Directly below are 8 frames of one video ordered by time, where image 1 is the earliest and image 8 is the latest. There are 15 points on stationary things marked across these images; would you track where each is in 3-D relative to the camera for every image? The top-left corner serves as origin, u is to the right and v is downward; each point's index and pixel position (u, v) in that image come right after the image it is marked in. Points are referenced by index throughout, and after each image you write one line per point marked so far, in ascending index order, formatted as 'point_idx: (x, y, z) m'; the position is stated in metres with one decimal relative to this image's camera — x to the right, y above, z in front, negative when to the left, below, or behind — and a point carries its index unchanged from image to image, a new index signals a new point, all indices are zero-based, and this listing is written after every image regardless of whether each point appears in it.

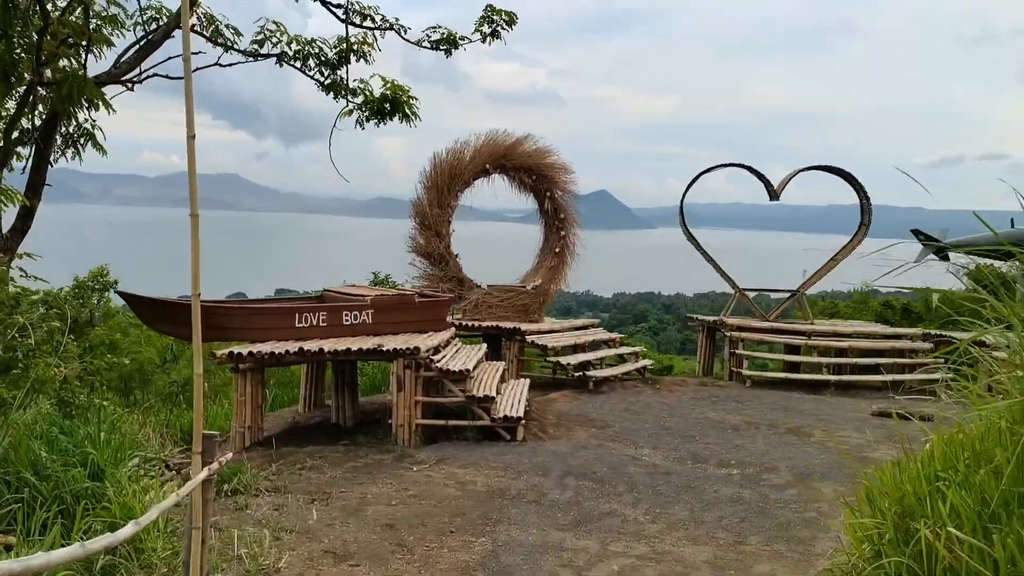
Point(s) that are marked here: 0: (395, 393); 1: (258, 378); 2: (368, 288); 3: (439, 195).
0: (-1.2, -1.0, +7.9) m
1: (-2.6, -0.9, +8.1) m
2: (-1.8, 0.0, +10.0) m
3: (-1.1, +1.4, +11.7) m
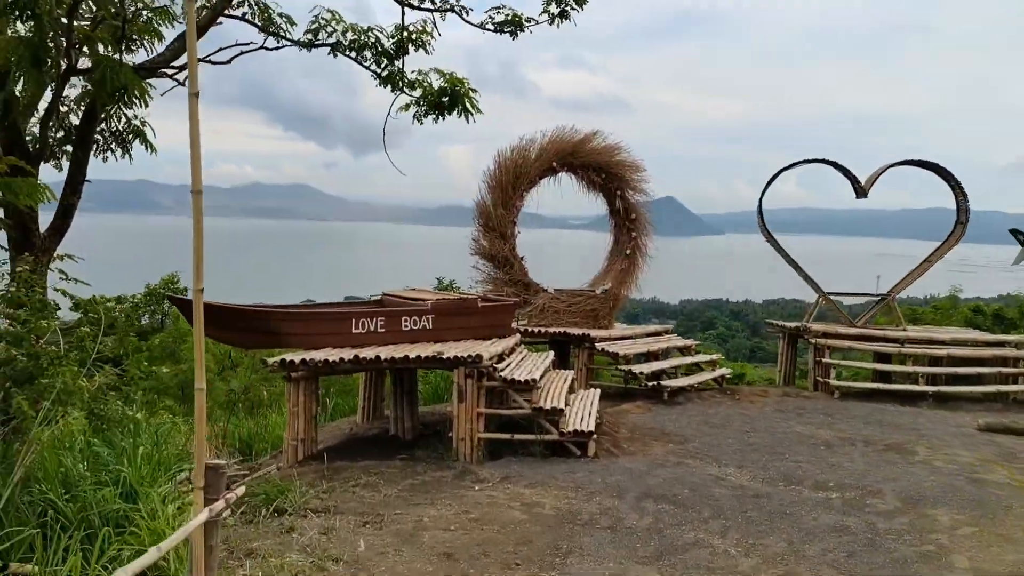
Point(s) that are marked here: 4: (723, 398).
0: (-0.5, -1.1, +7.3) m
1: (-1.9, -0.9, +7.6) m
2: (-1.0, 0.0, +9.5) m
3: (-0.1, +1.3, +11.1) m
4: (+2.8, -1.5, +10.8) m
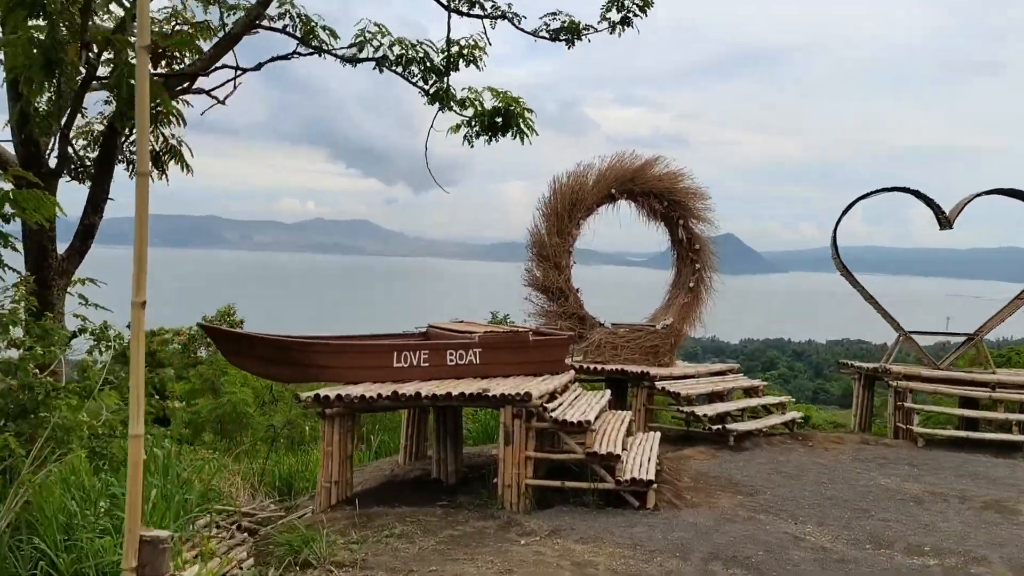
0: (-0.1, -1.3, +6.7) m
1: (-1.5, -1.2, +7.1) m
2: (-0.4, -0.4, +9.0) m
3: (+0.6, +0.9, +10.6) m
4: (+3.5, -1.9, +9.9) m
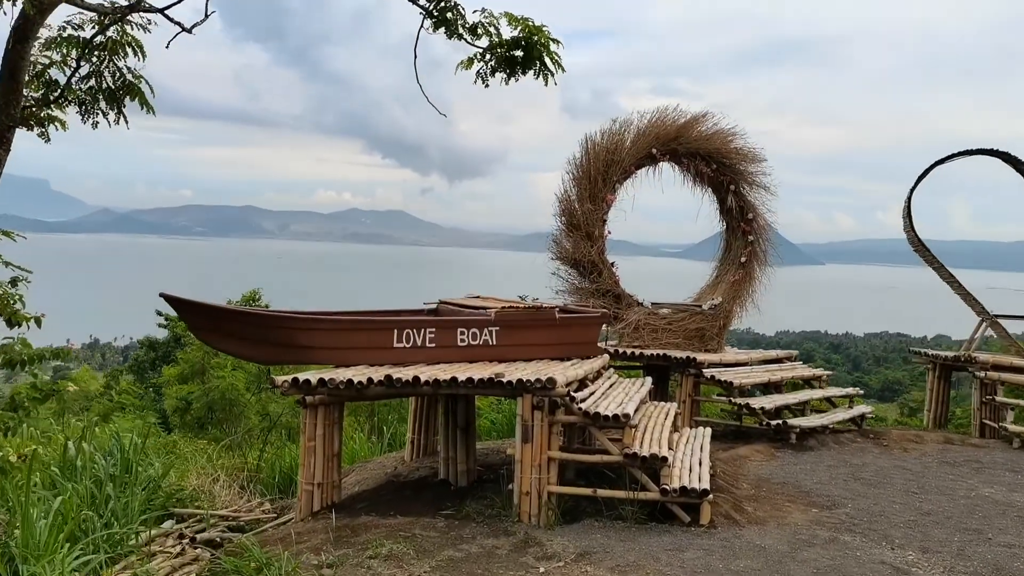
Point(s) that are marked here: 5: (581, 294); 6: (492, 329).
0: (0.0, -1.1, +5.4) m
1: (-1.3, -0.9, +5.9) m
2: (-0.2, -0.1, +7.7) m
3: (+0.9, +1.2, +9.2) m
4: (+3.8, -1.7, +8.5) m
5: (+0.8, -0.1, +9.4) m
6: (-0.2, -0.4, +6.9) m
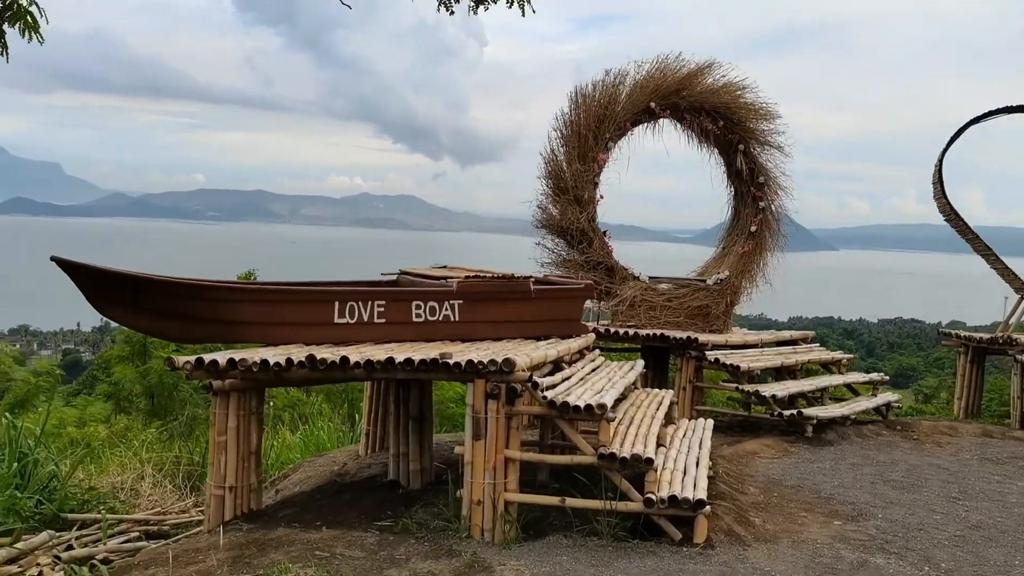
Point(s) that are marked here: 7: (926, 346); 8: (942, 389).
0: (-0.2, -0.8, +4.4) m
1: (-1.6, -0.7, +4.8) m
2: (-0.4, +0.2, +6.6) m
3: (+0.7, +1.5, +8.1) m
4: (+3.5, -1.4, +7.4) m
5: (+0.6, +0.2, +8.4) m
6: (-0.4, -0.1, +5.9) m
7: (+9.9, -1.4, +19.1) m
8: (+7.6, -1.8, +14.2) m
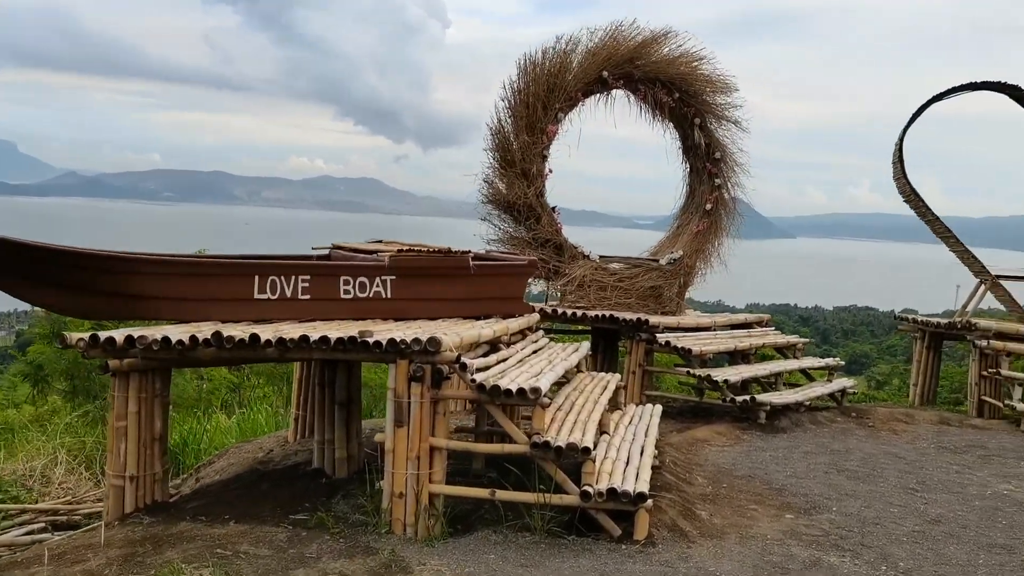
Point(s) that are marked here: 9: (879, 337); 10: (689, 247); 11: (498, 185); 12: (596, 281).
0: (-0.6, -0.7, +4.0) m
1: (-2.0, -0.5, +4.4) m
2: (-0.9, +0.3, +6.2) m
3: (+0.2, +1.7, +7.7) m
4: (+3.0, -1.2, +7.1) m
5: (+0.1, +0.4, +8.0) m
6: (-0.9, +0.1, +5.4) m
7: (+8.9, -1.1, +19.2) m
8: (+6.8, -1.5, +14.1) m
9: (+8.7, -1.2, +18.8) m
10: (+1.8, +0.4, +8.2) m
11: (-0.1, +1.0, +7.9) m
12: (+0.8, +0.1, +7.9) m
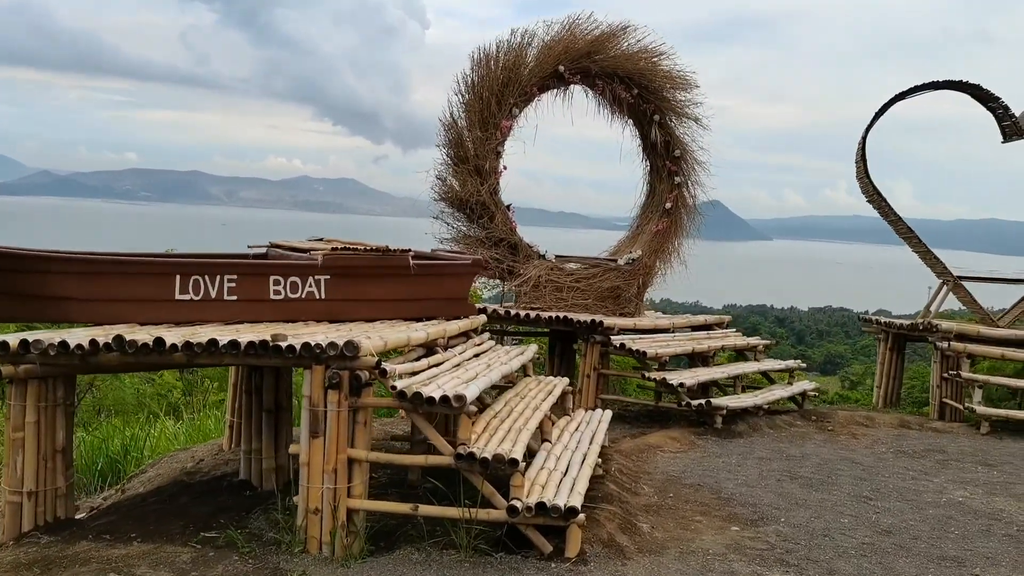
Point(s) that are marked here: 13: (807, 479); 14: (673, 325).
0: (-0.9, -0.7, +3.7) m
1: (-2.3, -0.5, +4.0) m
2: (-1.3, +0.3, +5.9) m
3: (-0.3, +1.7, +7.5) m
4: (+2.6, -1.2, +7.0) m
5: (-0.4, +0.4, +7.7) m
6: (-1.2, +0.1, +5.1) m
7: (+8.1, -1.1, +19.2) m
8: (+6.2, -1.6, +14.0) m
9: (+7.9, -1.2, +18.8) m
10: (+1.4, +0.4, +8.0) m
11: (-0.6, +1.0, +7.7) m
12: (+0.4, +0.1, +7.7) m
13: (+1.9, -1.2, +5.2) m
14: (+1.5, -0.3, +7.6) m
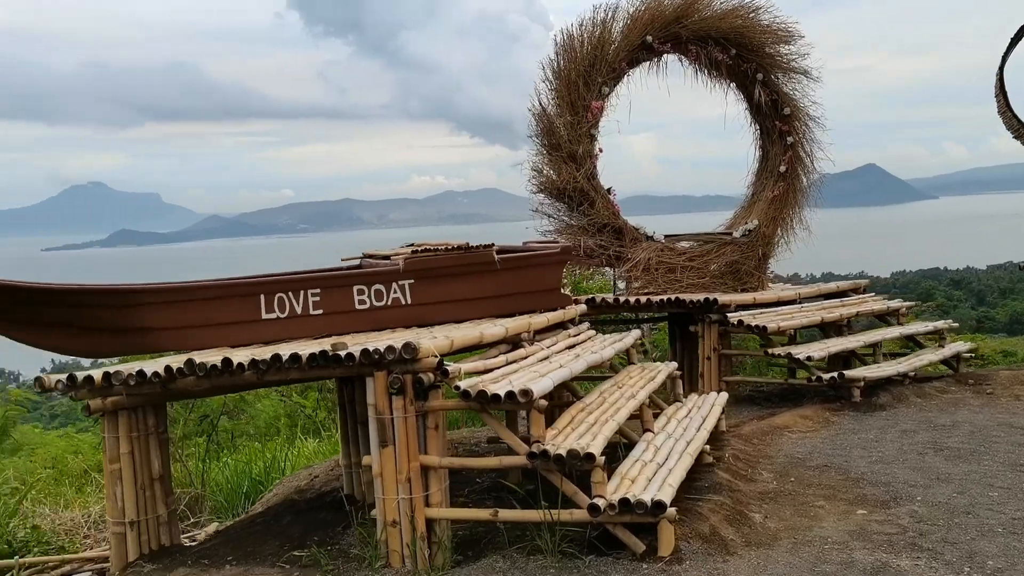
0: (-0.6, -0.7, +3.5) m
1: (-1.9, -0.7, +4.2) m
2: (-0.6, +0.3, +5.8) m
3: (+0.5, +1.7, +7.2) m
4: (+3.5, -0.8, +6.1) m
5: (+0.6, +0.5, +7.4) m
6: (-0.7, 0.0, +5.1) m
7: (+11.1, 0.0, +17.1) m
8: (+8.3, -0.7, +12.4) m
9: (+10.9, -0.1, +16.8) m
10: (+2.4, +0.7, +7.4) m
11: (+0.3, +1.1, +7.4) m
12: (+1.4, +0.2, +7.3) m
13: (+2.5, -0.9, +4.5) m
14: (+2.5, -0.1, +7.0) m
